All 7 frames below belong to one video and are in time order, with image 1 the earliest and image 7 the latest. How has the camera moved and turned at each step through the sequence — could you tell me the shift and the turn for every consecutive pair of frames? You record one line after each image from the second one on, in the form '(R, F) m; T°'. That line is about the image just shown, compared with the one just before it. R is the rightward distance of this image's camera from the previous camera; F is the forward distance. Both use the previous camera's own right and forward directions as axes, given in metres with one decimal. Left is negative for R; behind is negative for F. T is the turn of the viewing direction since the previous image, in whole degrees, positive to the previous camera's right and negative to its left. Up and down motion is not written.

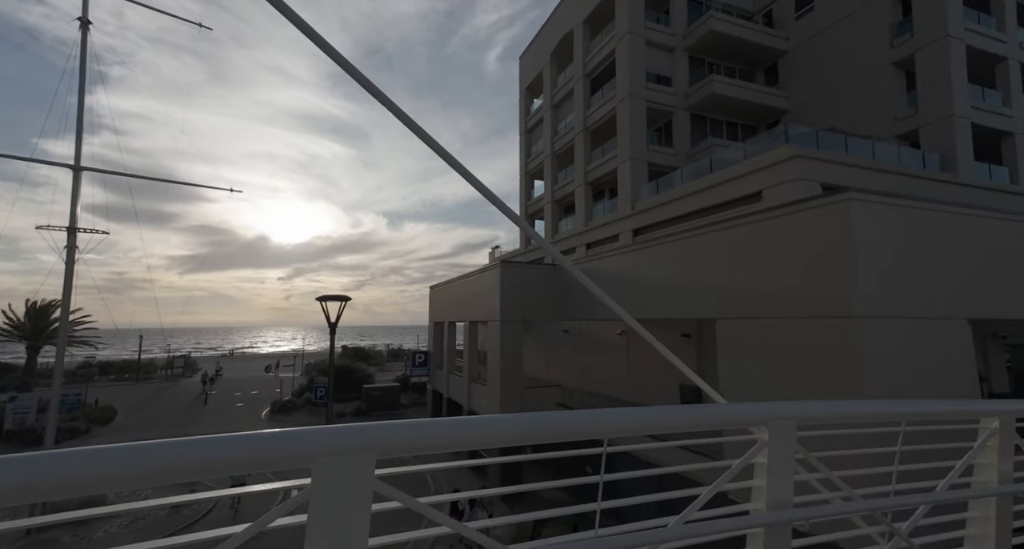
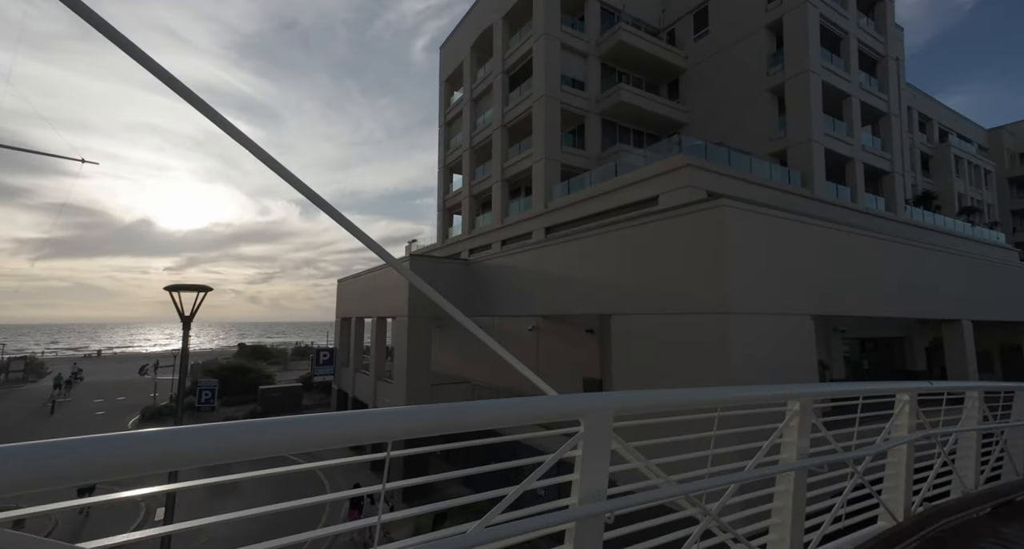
(+0.2, -0.1) m; +10°
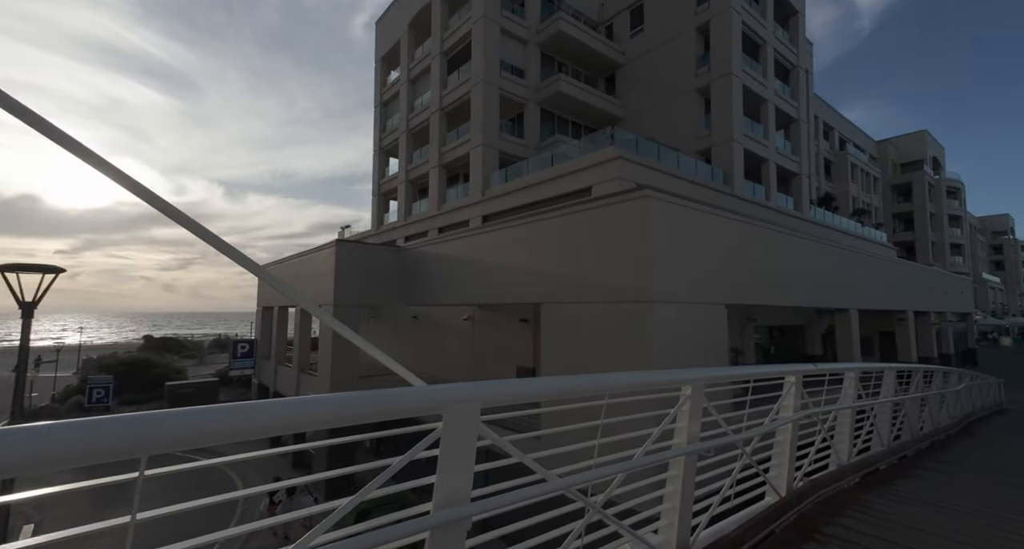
(+0.2, +0.1) m; +7°
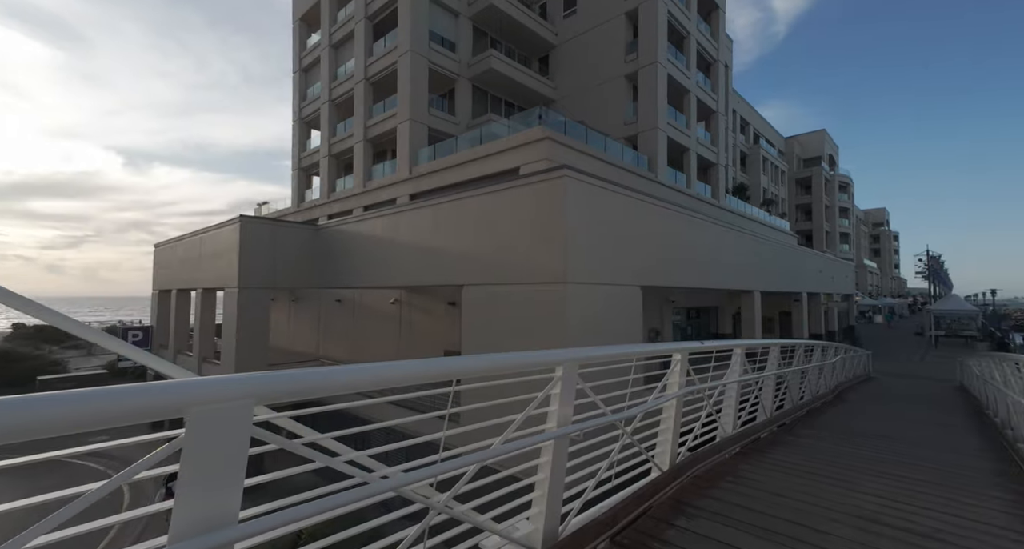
(+0.3, +0.2) m; +8°
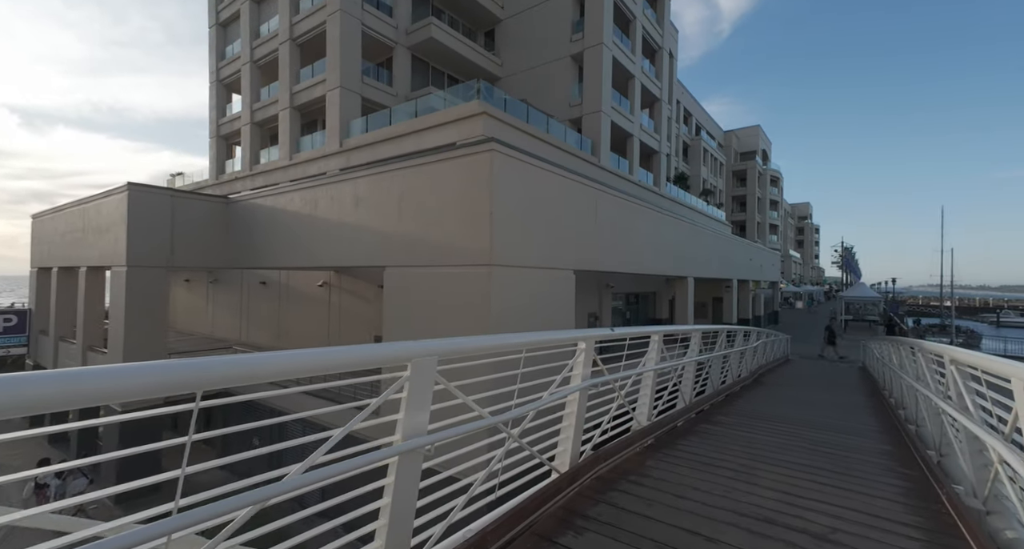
(+0.4, +0.4) m; +6°
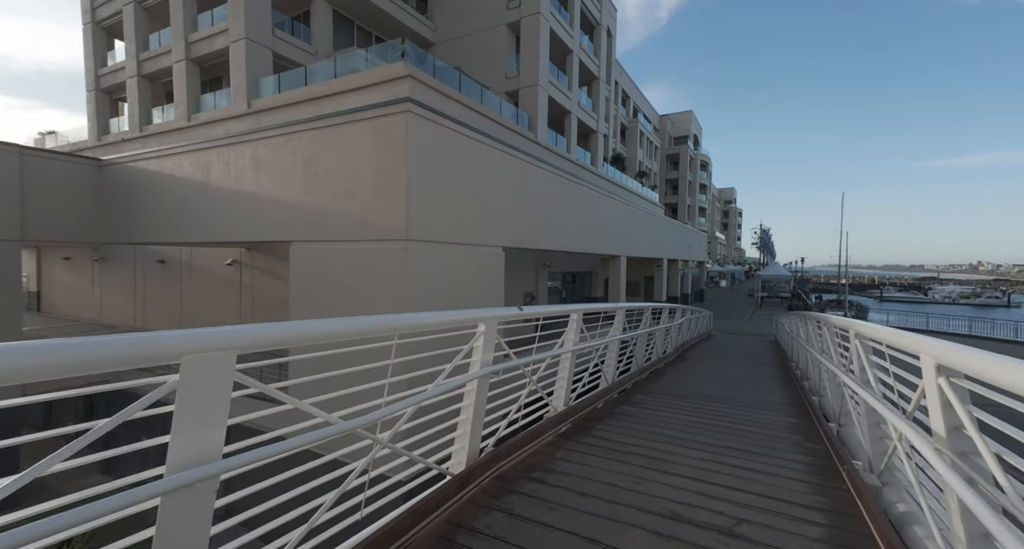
(+0.3, +0.4) m; +7°
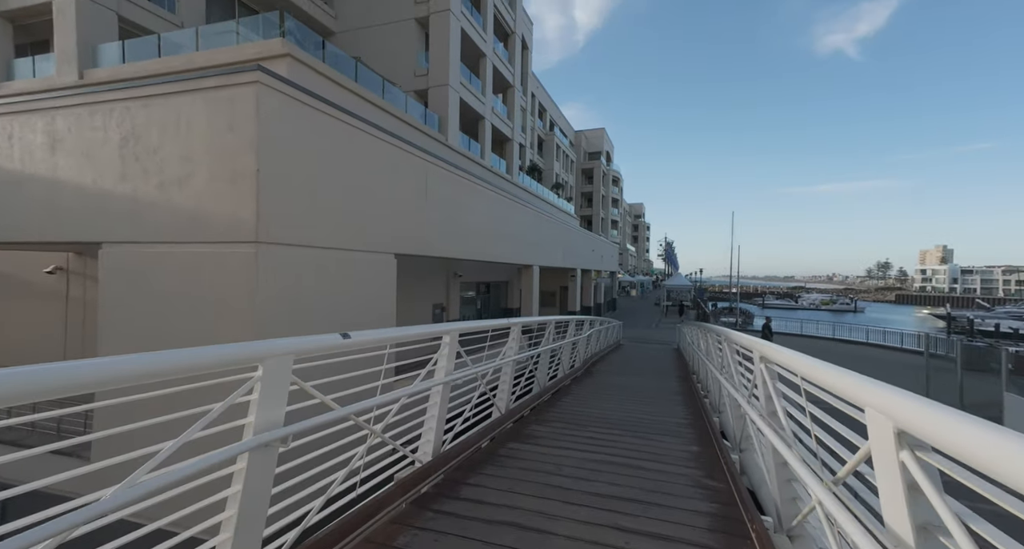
(+0.5, +0.9) m; +10°
